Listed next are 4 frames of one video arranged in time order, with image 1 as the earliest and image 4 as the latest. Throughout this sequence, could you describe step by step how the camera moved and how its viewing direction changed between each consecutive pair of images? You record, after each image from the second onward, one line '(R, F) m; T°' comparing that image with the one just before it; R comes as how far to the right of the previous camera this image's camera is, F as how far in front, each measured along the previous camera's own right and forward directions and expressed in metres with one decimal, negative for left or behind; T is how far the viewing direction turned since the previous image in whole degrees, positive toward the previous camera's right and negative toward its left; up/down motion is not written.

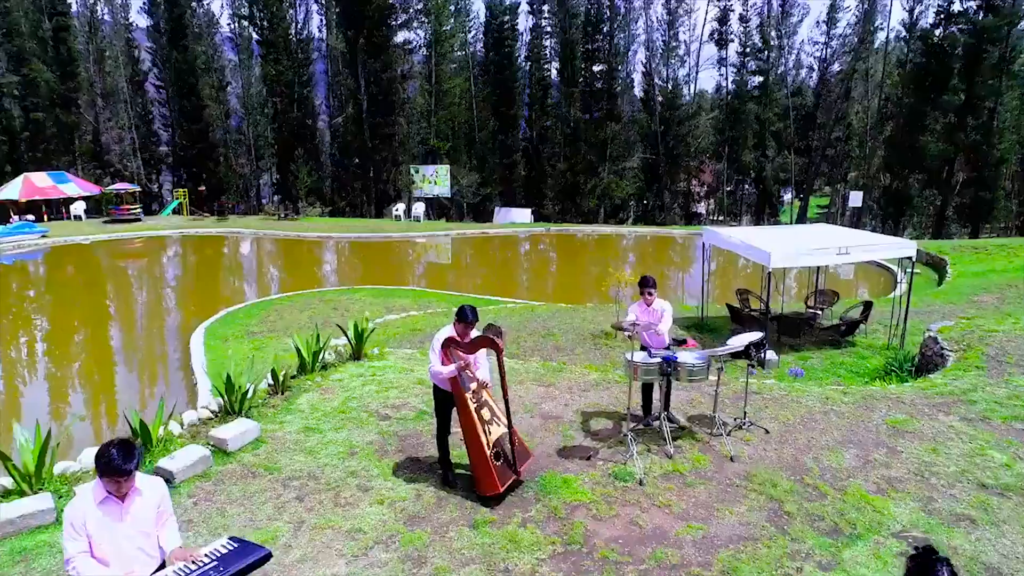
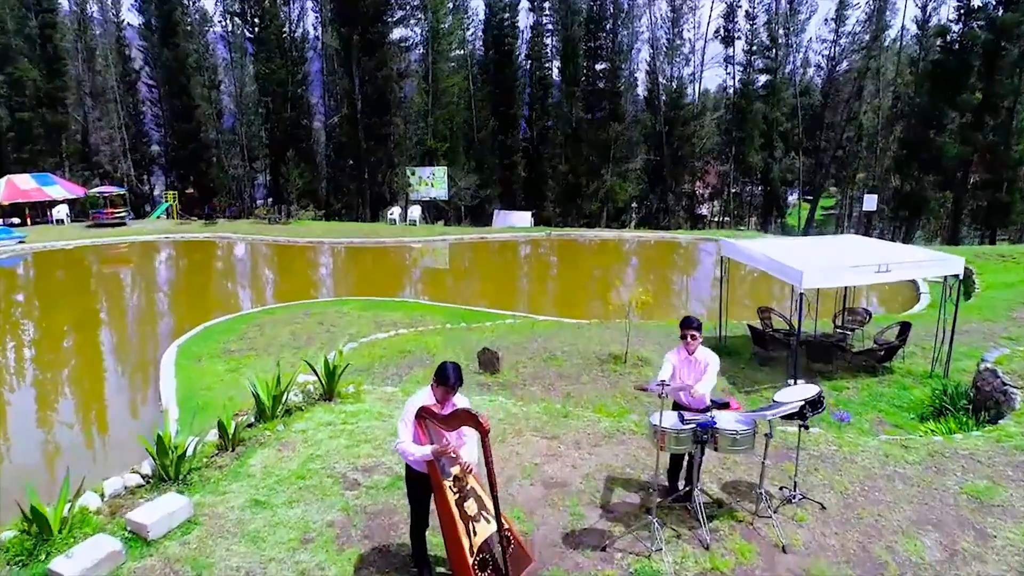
(0.0, +0.8) m; 0°
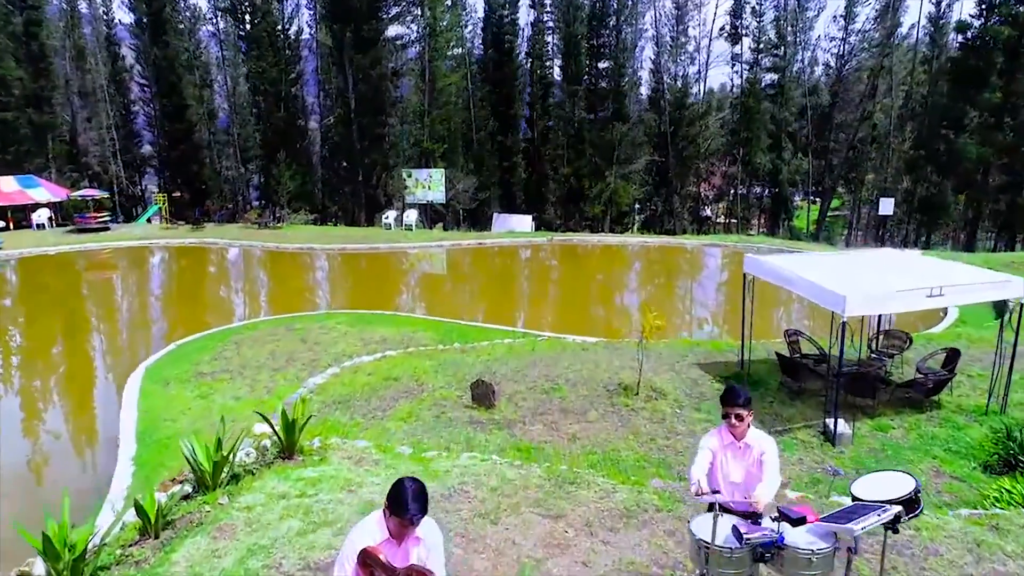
(0.0, +0.8) m; 0°
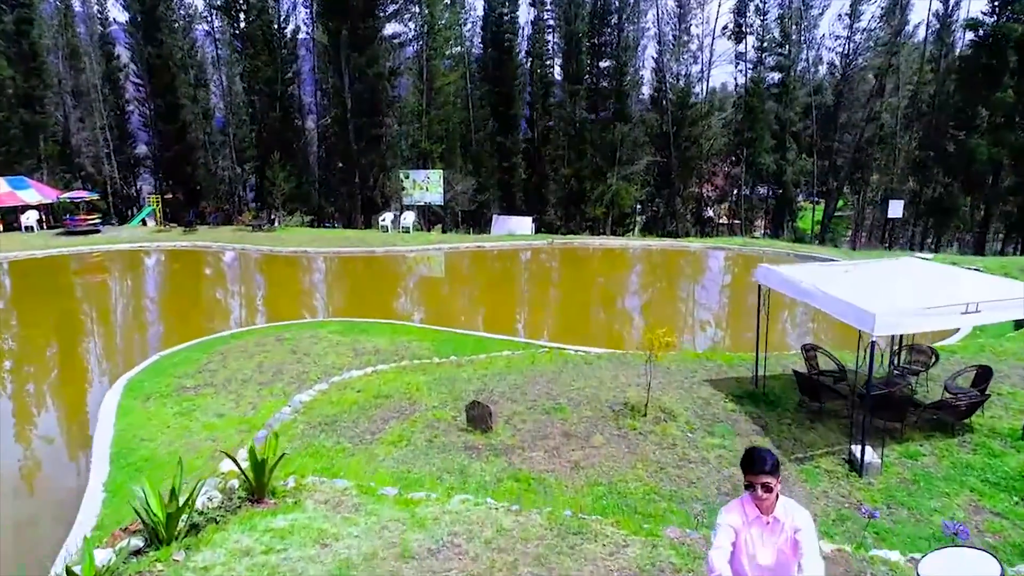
(0.0, +0.4) m; 0°
